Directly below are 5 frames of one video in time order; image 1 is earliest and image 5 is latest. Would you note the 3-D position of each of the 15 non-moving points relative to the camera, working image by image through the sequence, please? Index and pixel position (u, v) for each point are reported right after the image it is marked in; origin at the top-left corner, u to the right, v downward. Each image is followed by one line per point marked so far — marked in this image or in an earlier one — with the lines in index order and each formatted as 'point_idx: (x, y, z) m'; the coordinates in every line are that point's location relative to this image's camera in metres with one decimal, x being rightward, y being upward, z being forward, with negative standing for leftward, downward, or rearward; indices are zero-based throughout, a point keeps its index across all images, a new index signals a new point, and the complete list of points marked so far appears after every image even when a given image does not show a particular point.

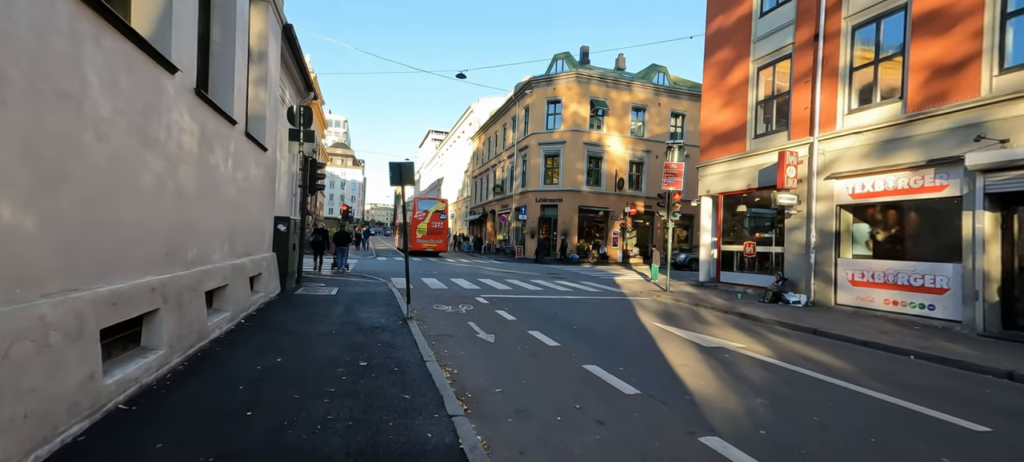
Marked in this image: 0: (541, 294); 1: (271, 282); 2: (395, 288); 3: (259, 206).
0: (+0.9, -2.0, +14.2) m
1: (-5.0, -1.1, +9.3) m
2: (-3.3, -1.7, +12.9) m
3: (-5.0, +0.5, +8.9) m
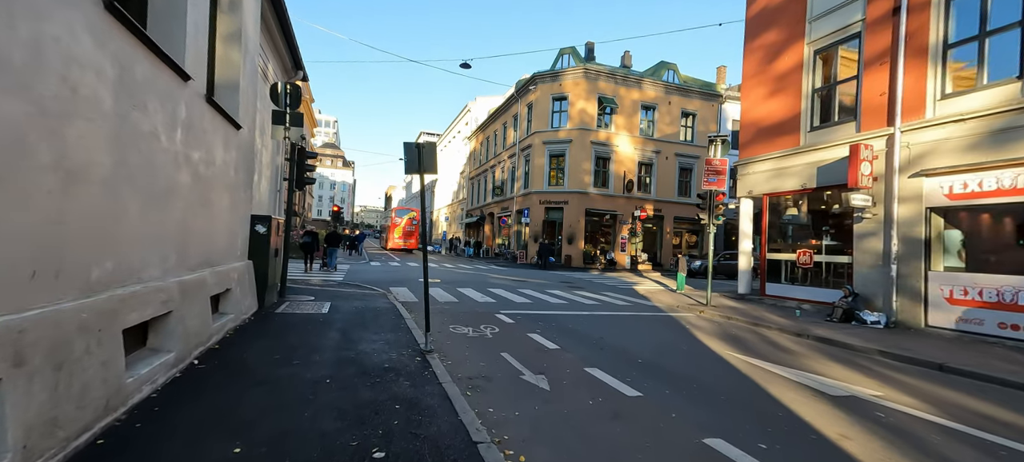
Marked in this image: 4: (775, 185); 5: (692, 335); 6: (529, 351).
0: (+1.5, -2.1, +12.3) m
1: (-4.4, -1.1, +7.3) m
2: (-2.7, -1.8, +10.9) m
3: (-4.3, +0.5, +6.8) m
4: (+7.7, +1.3, +13.1) m
5: (+3.6, -2.1, +8.9) m
6: (+0.3, -1.9, +6.9) m
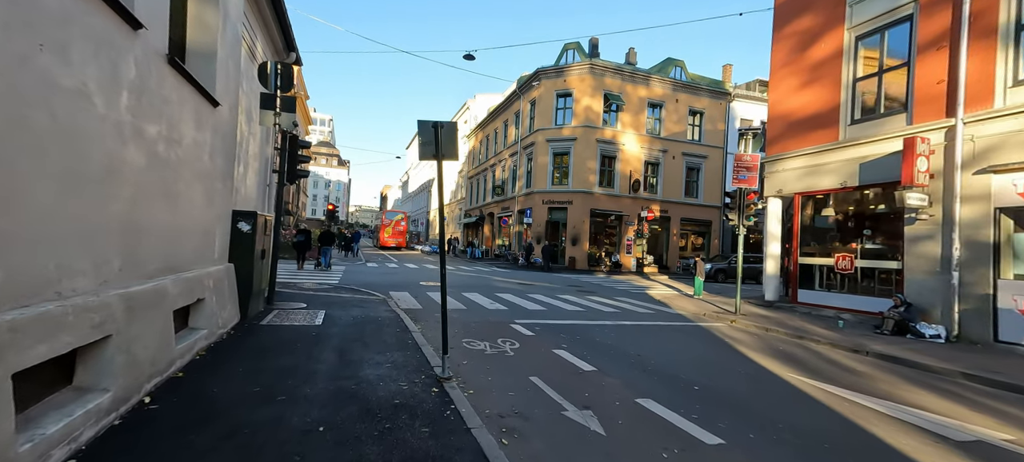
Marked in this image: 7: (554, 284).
0: (+1.8, -2.1, +11.2) m
1: (-4.0, -1.1, +6.1) m
2: (-2.4, -1.8, +9.8) m
3: (-3.9, +0.5, +5.7) m
4: (+8.0, +1.3, +12.1) m
5: (+4.0, -2.1, +7.9) m
6: (+0.7, -1.9, +5.8) m
7: (+1.8, -2.2, +18.8) m
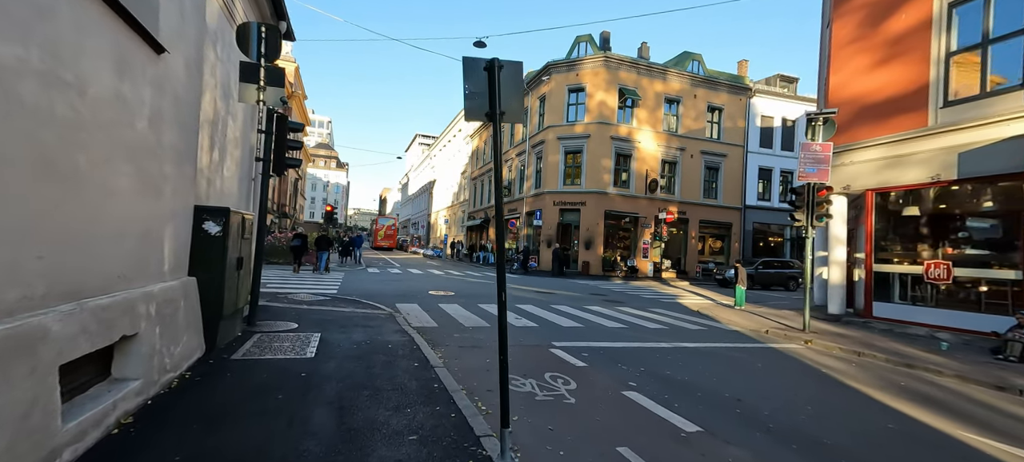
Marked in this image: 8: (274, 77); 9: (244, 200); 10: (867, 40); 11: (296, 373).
0: (+2.5, -2.2, +9.4) m
1: (-3.3, -1.1, +4.3) m
2: (-1.7, -1.8, +8.0) m
3: (-3.2, +0.5, +3.9) m
4: (+8.7, +1.2, +10.4) m
5: (+4.6, -2.1, +6.1) m
6: (+1.3, -1.9, +4.0) m
7: (+2.4, -2.3, +17.0) m
8: (-4.1, +2.6, +7.6) m
9: (-5.4, +0.6, +9.1) m
10: (+8.7, +4.6, +10.9) m
11: (-2.4, -1.6, +5.0) m
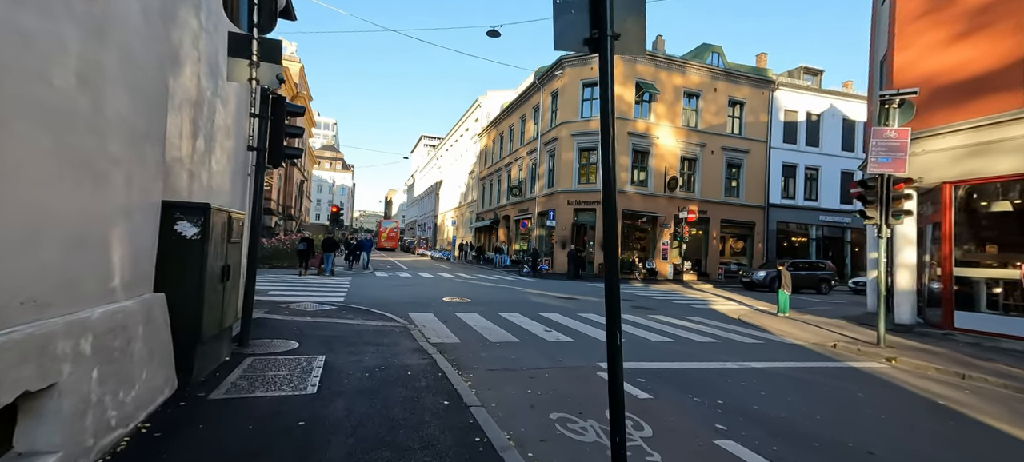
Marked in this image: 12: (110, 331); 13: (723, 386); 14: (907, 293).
0: (+3.1, -2.2, +8.2) m
1: (-2.8, -1.1, +3.1) m
2: (-1.1, -1.8, +6.8) m
3: (-2.7, +0.4, +2.7) m
4: (+9.3, +1.3, +9.1) m
5: (+5.2, -2.1, +4.8) m
6: (+1.9, -1.9, +2.8) m
7: (+3.1, -2.4, +15.7) m
8: (-3.5, +2.6, +6.5) m
9: (-4.8, +0.6, +7.9) m
10: (+9.2, +4.7, +9.6) m
11: (-1.9, -1.6, +3.8) m
12: (-2.8, -0.7, +3.1) m
13: (+2.8, -2.0, +6.0) m
14: (+9.1, -1.4, +10.4) m
